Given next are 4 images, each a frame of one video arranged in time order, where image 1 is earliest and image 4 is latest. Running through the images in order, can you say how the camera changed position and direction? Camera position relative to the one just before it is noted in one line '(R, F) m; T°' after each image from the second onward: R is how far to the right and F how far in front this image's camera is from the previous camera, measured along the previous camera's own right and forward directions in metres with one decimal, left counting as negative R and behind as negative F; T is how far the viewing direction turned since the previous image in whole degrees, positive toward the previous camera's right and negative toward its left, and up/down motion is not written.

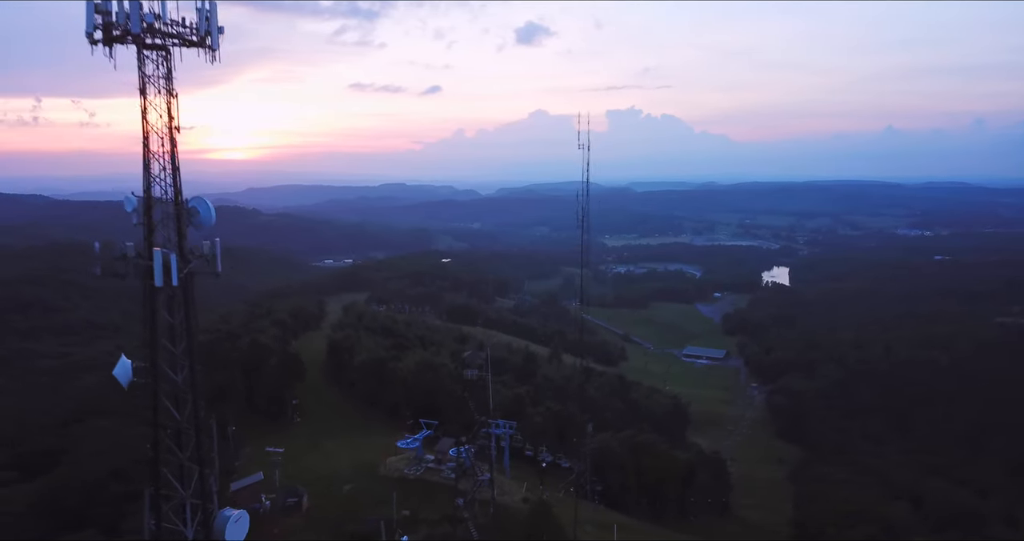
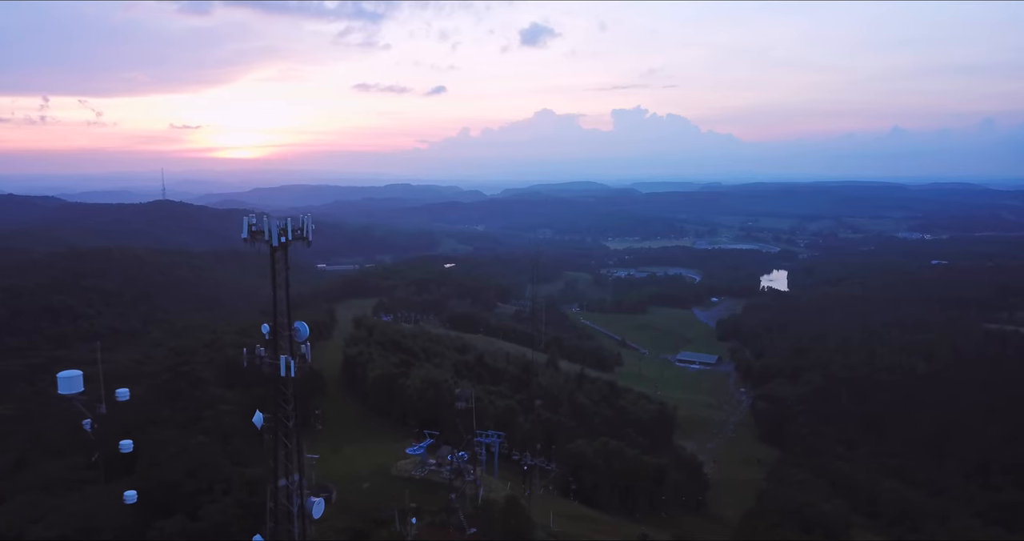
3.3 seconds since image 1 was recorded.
(+0.2, -1.3) m; 0°
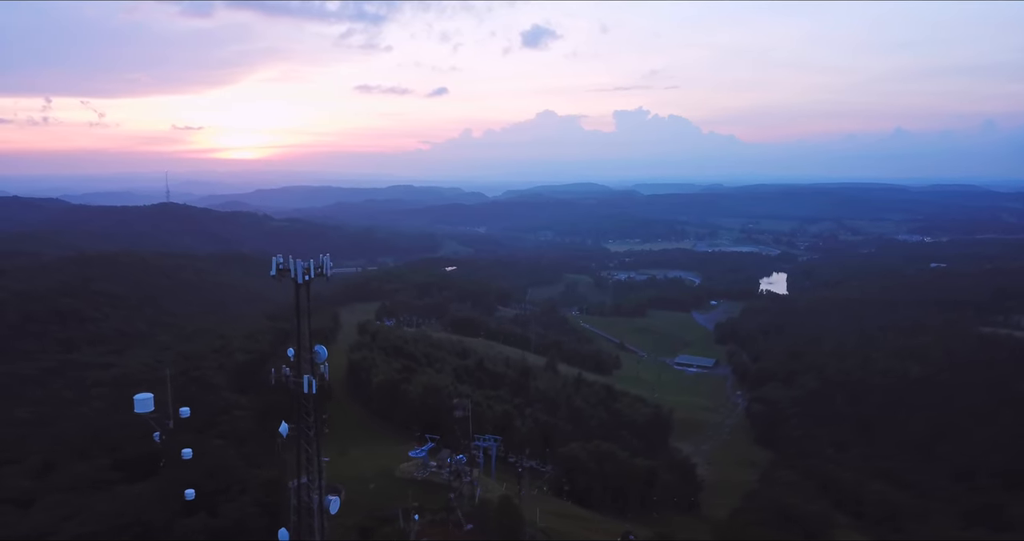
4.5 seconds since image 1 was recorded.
(+0.1, -0.5) m; 0°
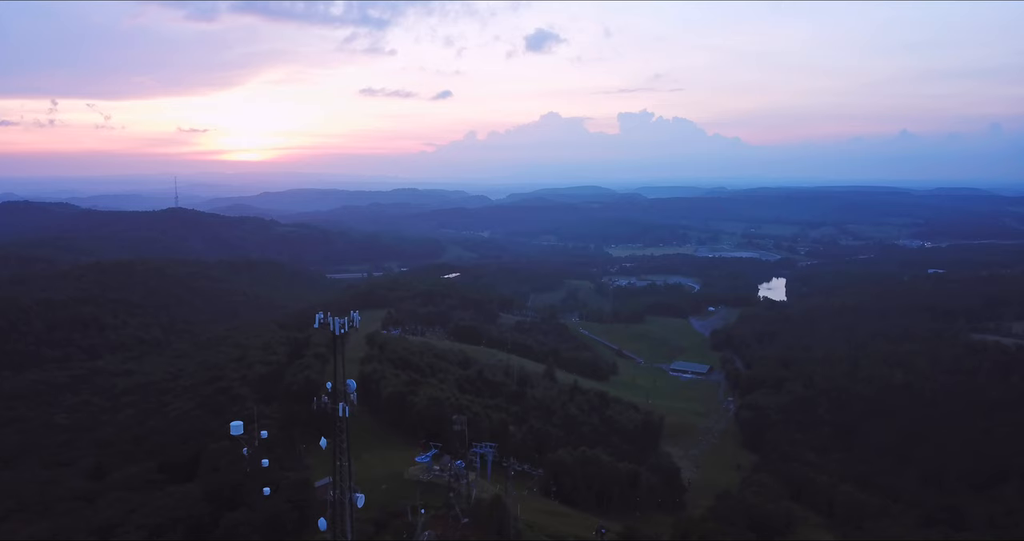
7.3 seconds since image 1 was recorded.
(+0.2, -1.2) m; 0°
